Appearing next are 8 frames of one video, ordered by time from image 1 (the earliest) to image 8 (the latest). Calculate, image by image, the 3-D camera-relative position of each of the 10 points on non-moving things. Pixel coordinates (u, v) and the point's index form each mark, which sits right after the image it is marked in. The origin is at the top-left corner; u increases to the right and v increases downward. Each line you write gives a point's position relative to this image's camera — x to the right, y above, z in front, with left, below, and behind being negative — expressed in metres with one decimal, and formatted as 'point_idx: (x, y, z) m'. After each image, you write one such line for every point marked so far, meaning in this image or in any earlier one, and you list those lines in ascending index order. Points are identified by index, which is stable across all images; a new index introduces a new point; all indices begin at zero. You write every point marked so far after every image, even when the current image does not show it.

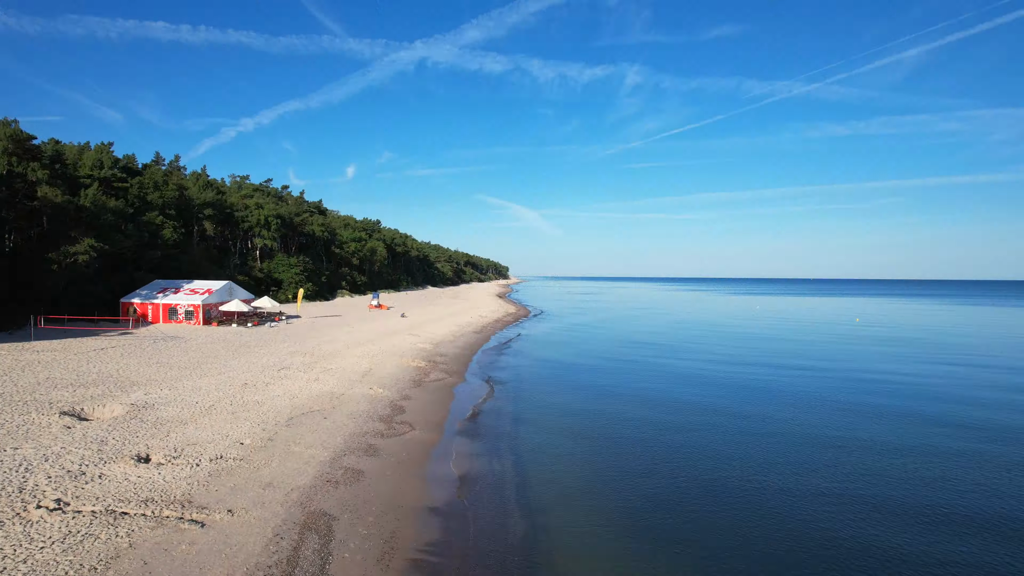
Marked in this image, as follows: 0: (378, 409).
0: (-3.9, -3.5, +13.3) m
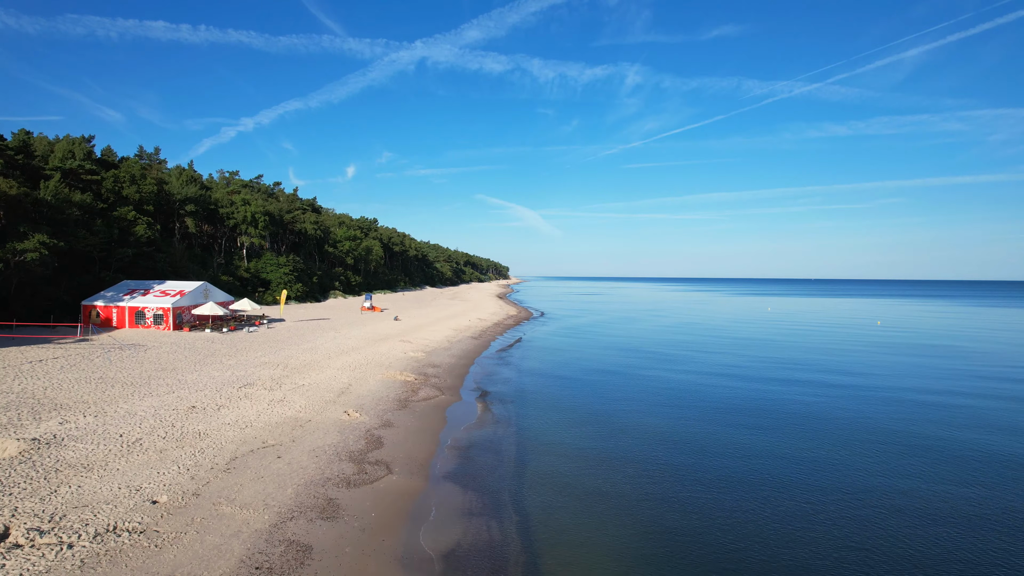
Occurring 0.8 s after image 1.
0: (-3.8, -3.6, +10.8) m
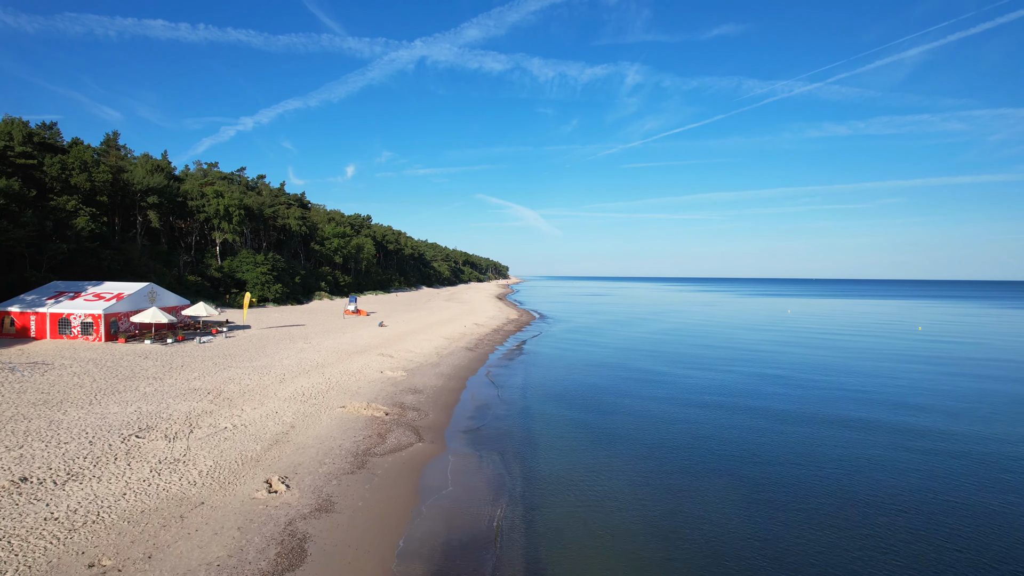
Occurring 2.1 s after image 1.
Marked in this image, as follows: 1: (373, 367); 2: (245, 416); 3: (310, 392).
0: (-3.7, -3.7, +6.5) m
1: (-5.7, -3.3, +19.1) m
2: (-7.0, -3.3, +12.2) m
3: (-6.4, -3.3, +14.6) m
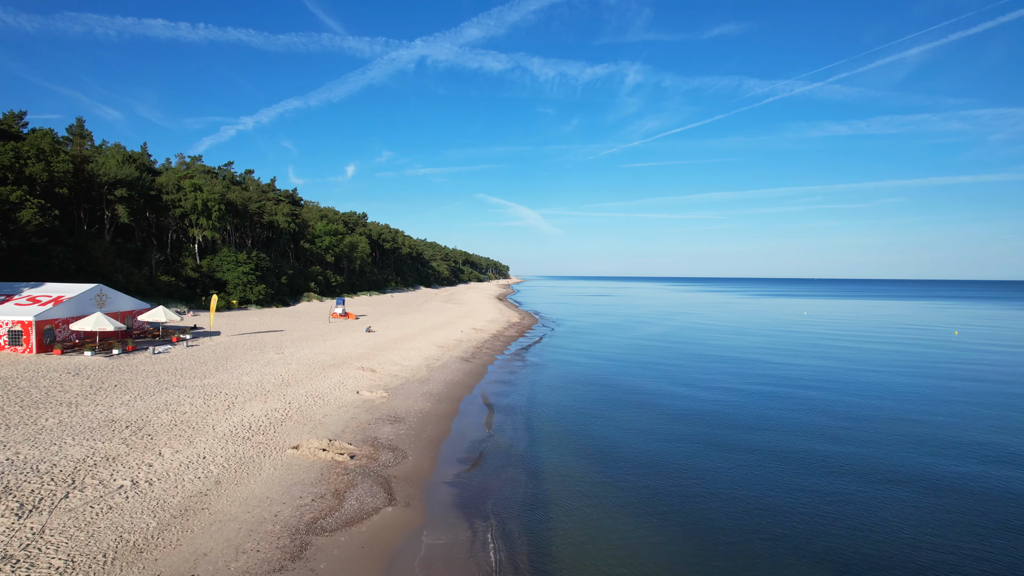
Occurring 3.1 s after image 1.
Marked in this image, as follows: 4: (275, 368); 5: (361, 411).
0: (-3.6, -3.8, +3.4) m
1: (-5.6, -3.4, +16.0) m
2: (-6.9, -3.4, +9.1) m
3: (-6.3, -3.4, +11.5) m
4: (-9.3, -3.1, +18.1) m
5: (-4.4, -3.5, +13.5) m
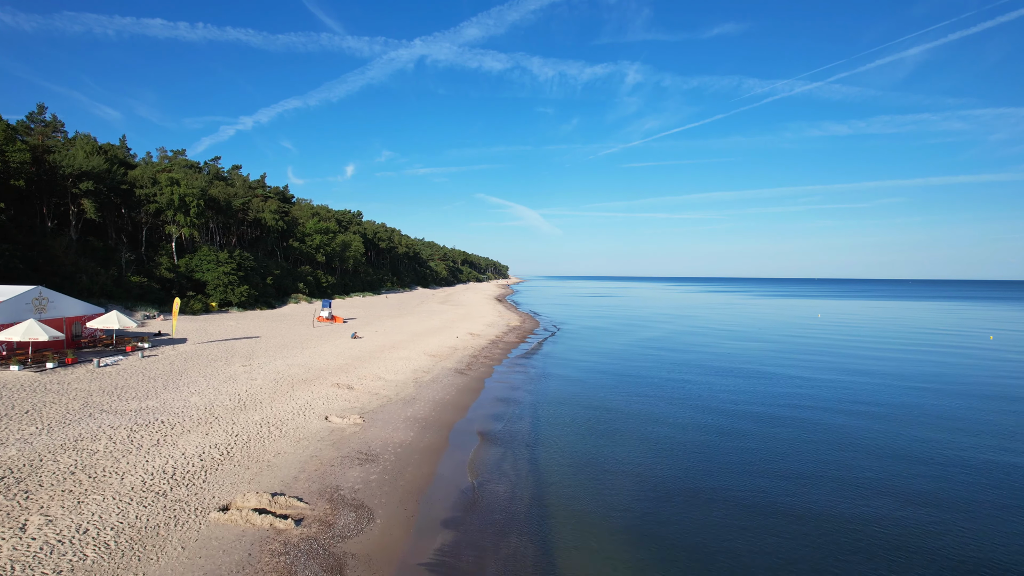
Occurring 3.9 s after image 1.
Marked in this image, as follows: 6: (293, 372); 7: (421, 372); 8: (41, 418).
0: (-3.6, -3.9, +0.7) m
1: (-5.6, -3.5, +13.3) m
2: (-6.9, -3.5, +6.4) m
3: (-6.3, -3.5, +8.9) m
4: (-9.2, -3.2, +15.4) m
5: (-4.4, -3.6, +10.8) m
6: (-8.4, -3.2, +17.8) m
7: (-3.7, -3.4, +18.8) m
8: (-11.7, -3.2, +11.5) m
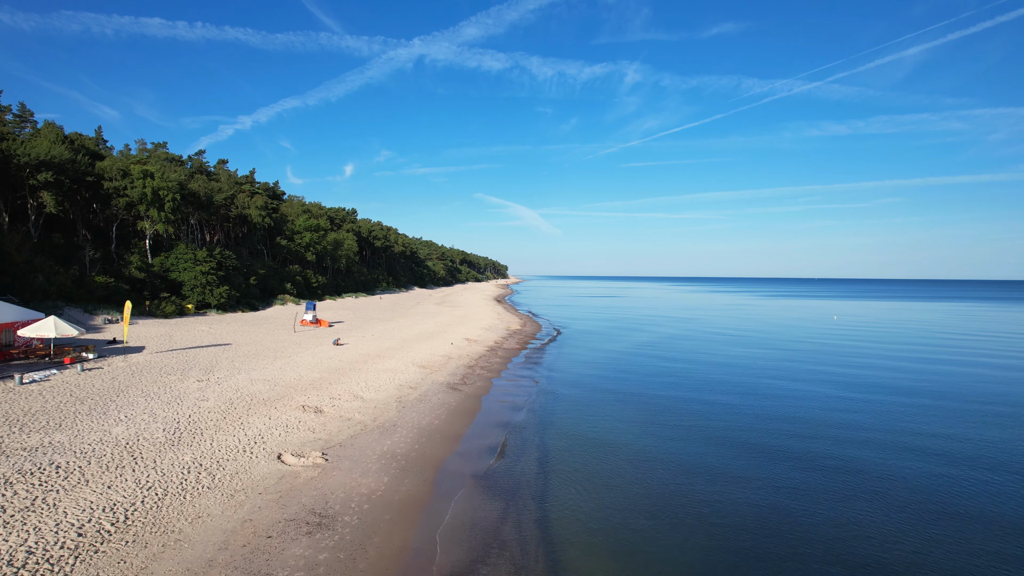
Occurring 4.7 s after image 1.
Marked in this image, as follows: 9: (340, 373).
0: (-3.5, -4.0, -2.0) m
1: (-5.6, -3.5, +10.7) m
2: (-6.8, -3.6, +3.7) m
3: (-6.2, -3.6, +6.2) m
4: (-9.2, -3.3, +12.7) m
5: (-4.3, -3.7, +8.2) m
6: (-8.4, -3.3, +15.1) m
7: (-3.7, -3.5, +16.1) m
8: (-11.7, -3.3, +8.8) m
9: (-6.6, -3.2, +17.8) m
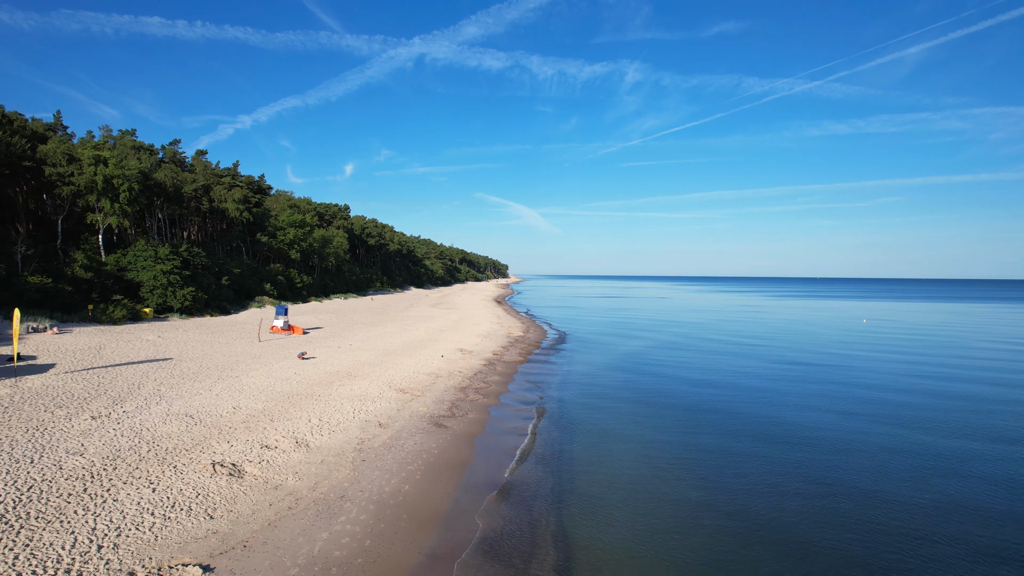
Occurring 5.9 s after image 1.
0: (-3.4, -4.2, -6.0) m
1: (-5.5, -3.6, +6.6) m
2: (-6.8, -3.7, -0.3) m
3: (-6.1, -3.7, +2.1) m
4: (-9.1, -3.4, +8.7) m
5: (-4.2, -3.8, +4.1) m
6: (-8.3, -3.4, +11.0) m
7: (-3.6, -3.6, +12.0) m
8: (-11.6, -3.4, +4.8) m
9: (-6.5, -3.3, +13.8) m
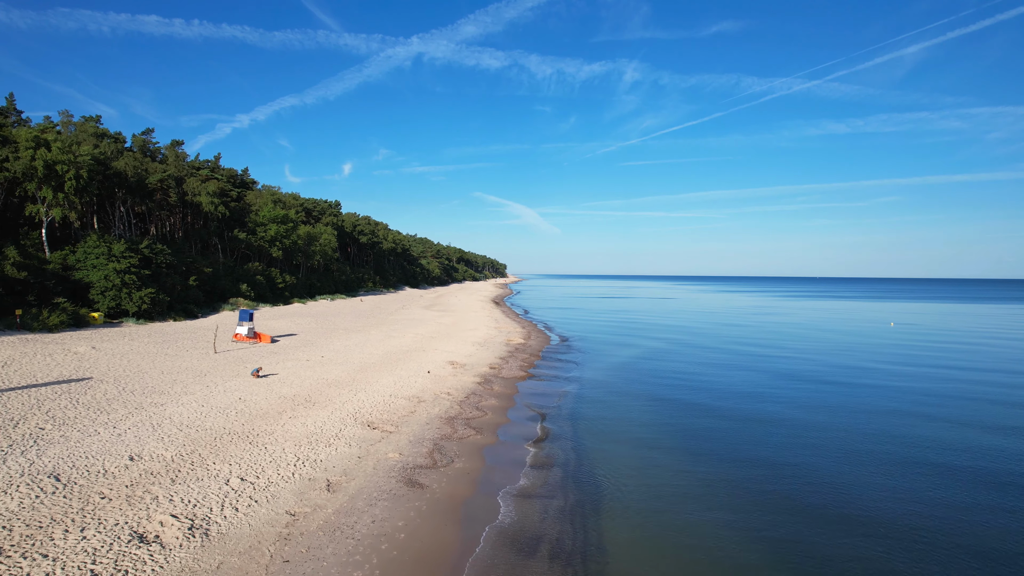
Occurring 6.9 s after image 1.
0: (-3.3, -4.3, -9.6) m
1: (-5.4, -3.7, +3.0) m
2: (-6.7, -3.8, -3.9) m
3: (-6.1, -3.8, -1.5) m
4: (-9.0, -3.5, +5.1) m
5: (-4.1, -3.9, +0.5) m
6: (-8.2, -3.5, +7.4) m
7: (-3.5, -3.7, +8.4) m
8: (-11.5, -3.5, +1.2) m
9: (-6.4, -3.4, +10.2) m
